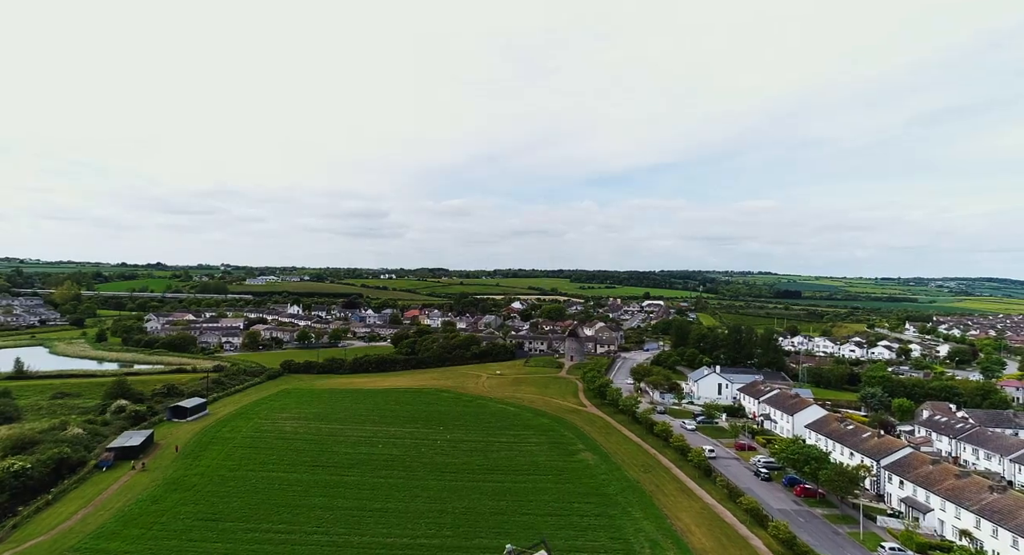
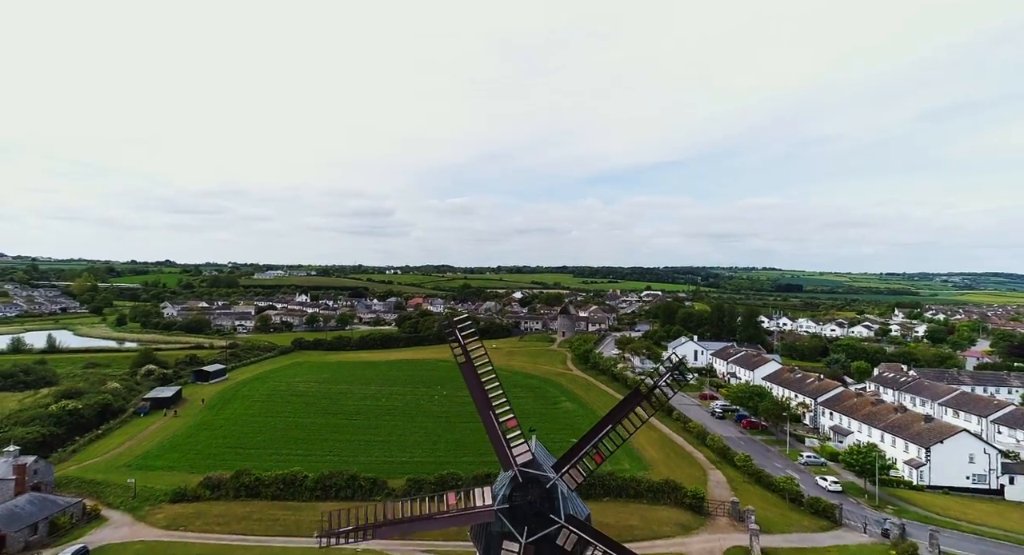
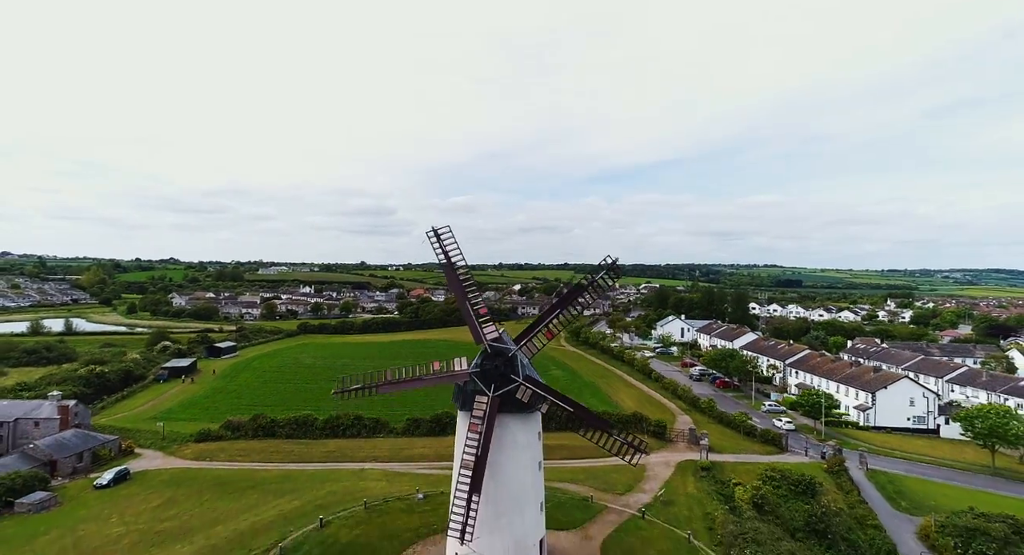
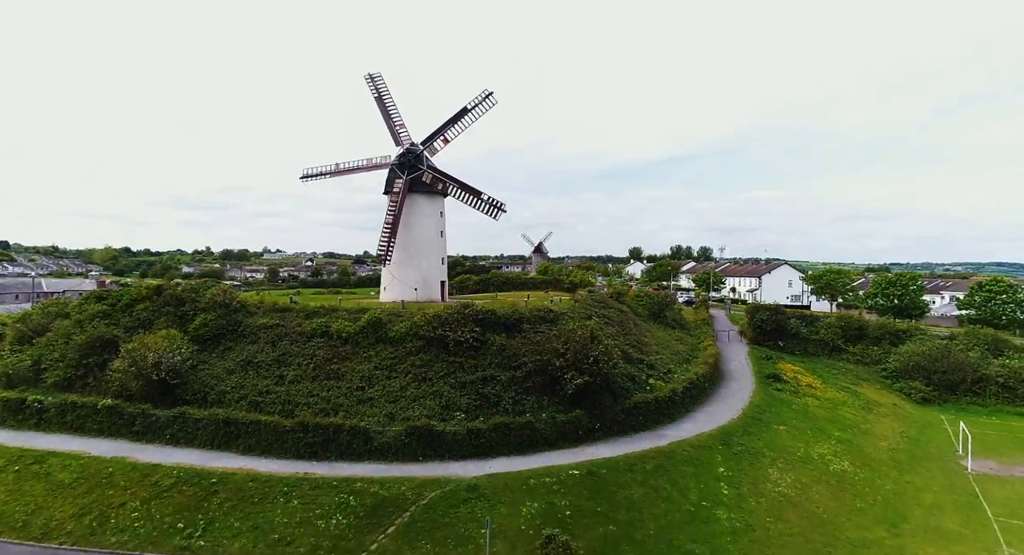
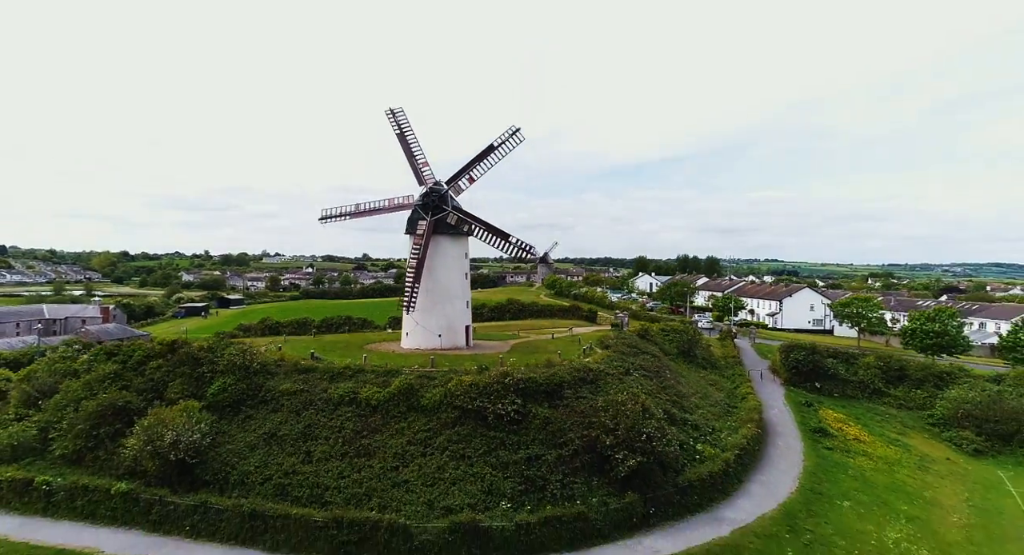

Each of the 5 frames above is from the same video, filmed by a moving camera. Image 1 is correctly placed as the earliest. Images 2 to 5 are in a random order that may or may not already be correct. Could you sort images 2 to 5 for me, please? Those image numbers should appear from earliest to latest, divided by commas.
2, 3, 5, 4
